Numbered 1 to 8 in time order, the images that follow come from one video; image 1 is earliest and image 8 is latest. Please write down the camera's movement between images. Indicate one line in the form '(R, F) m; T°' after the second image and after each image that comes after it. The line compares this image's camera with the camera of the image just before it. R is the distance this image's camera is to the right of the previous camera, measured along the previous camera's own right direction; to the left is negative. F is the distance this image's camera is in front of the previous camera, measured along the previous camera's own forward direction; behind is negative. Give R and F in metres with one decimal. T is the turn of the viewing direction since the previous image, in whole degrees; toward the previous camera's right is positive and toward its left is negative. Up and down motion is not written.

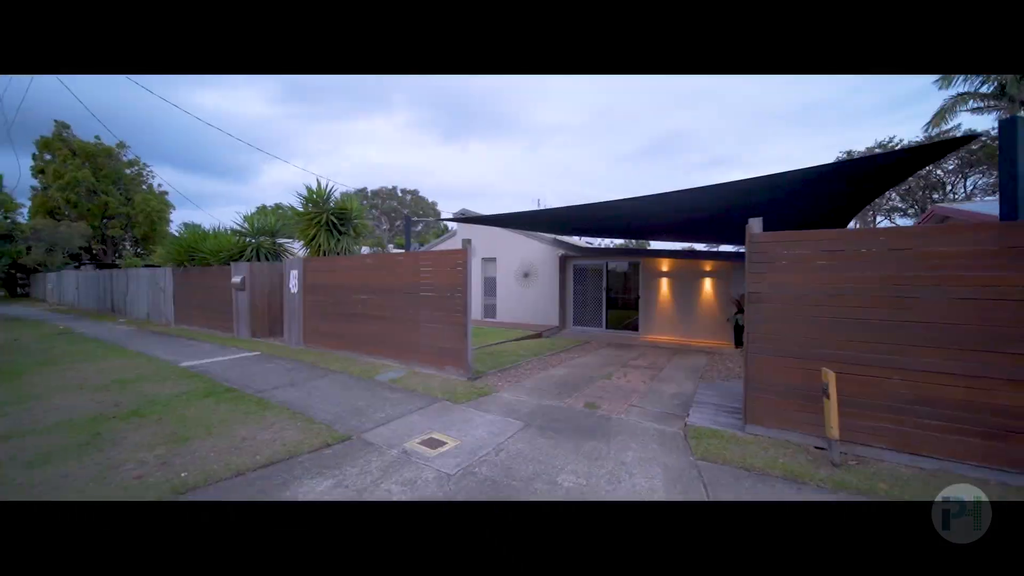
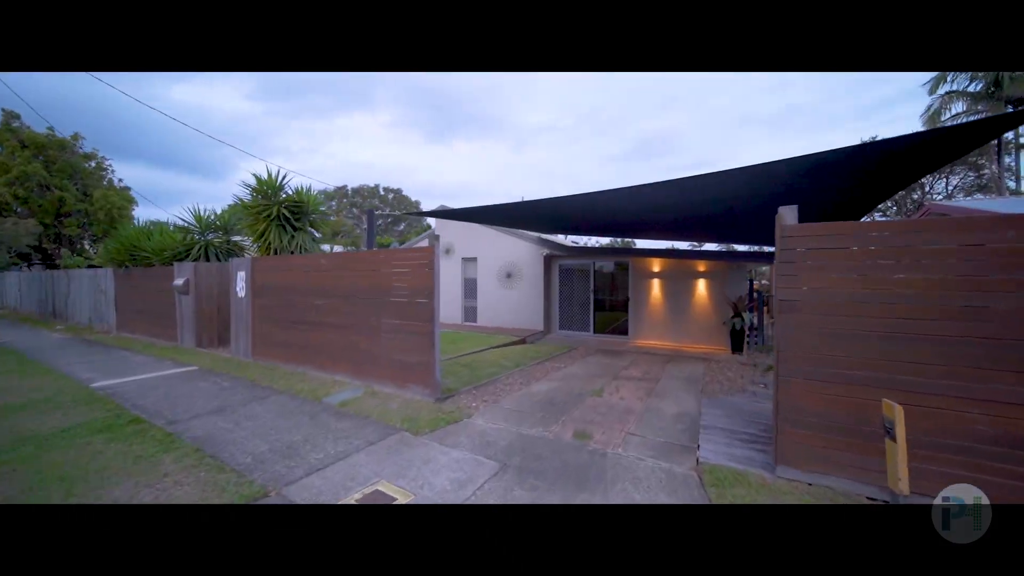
(+0.1, +0.8) m; +2°
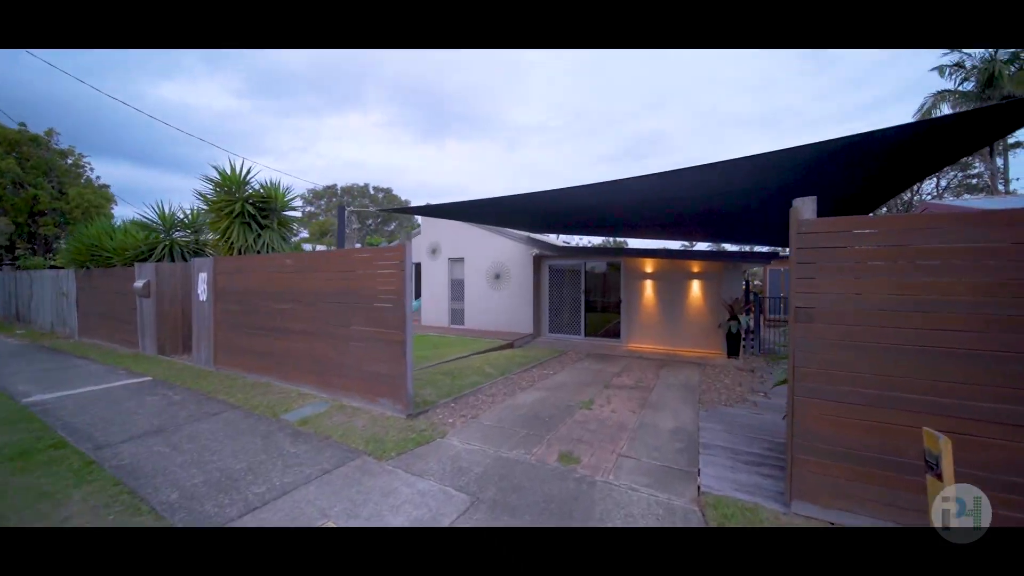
(+0.1, +0.4) m; +1°
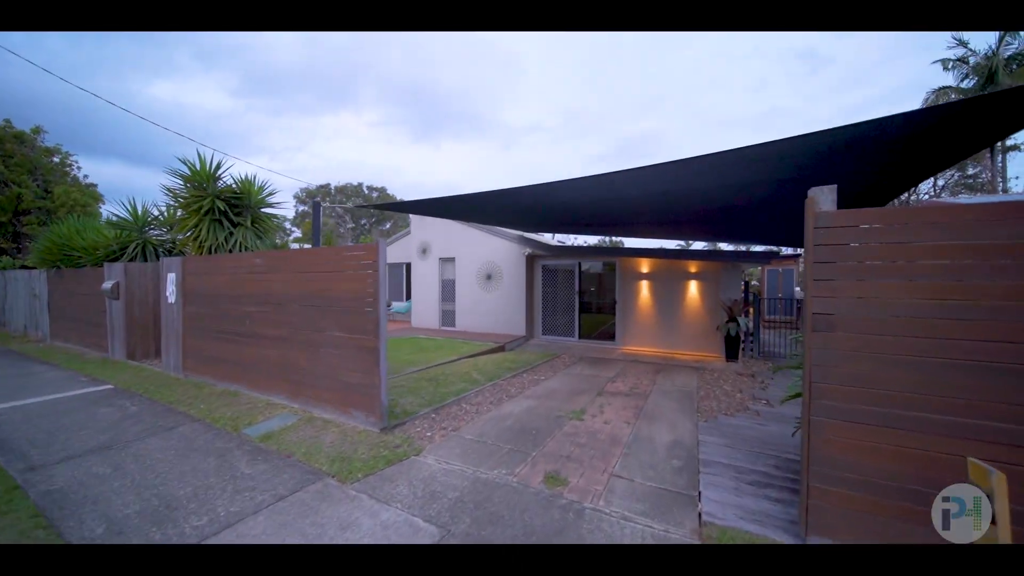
(+0.1, +0.3) m; 0°
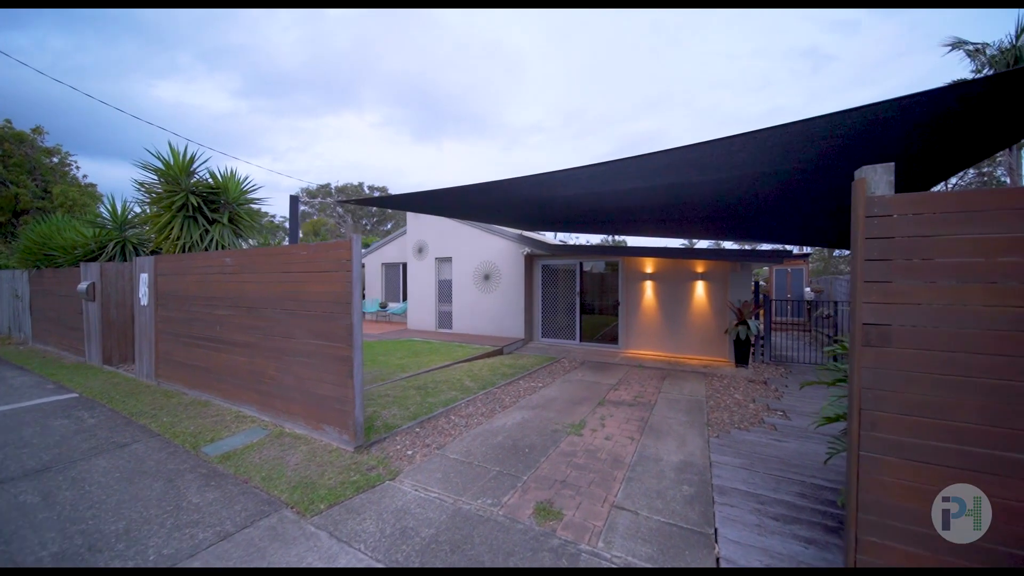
(+0.1, +0.4) m; 0°
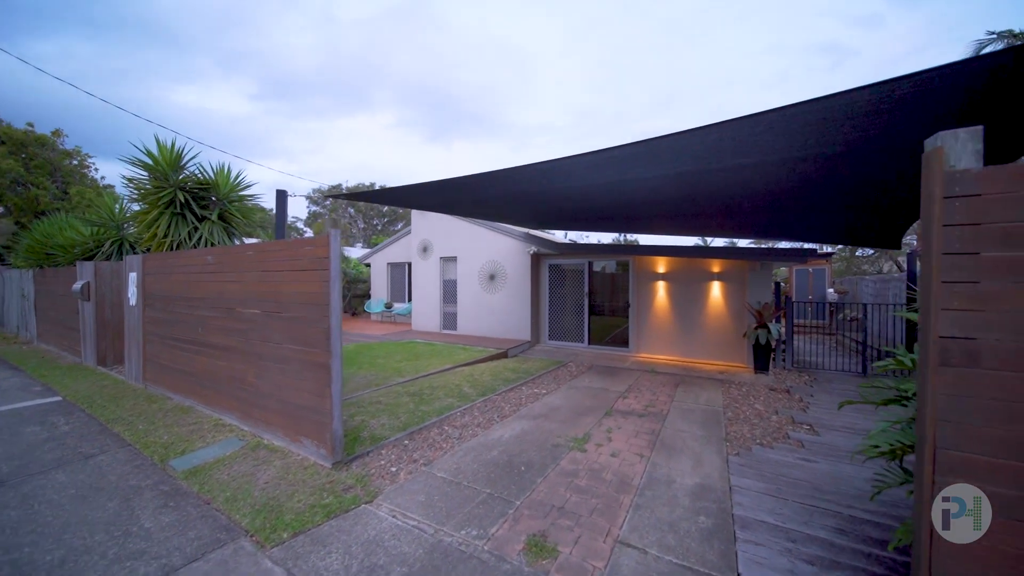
(+0.1, +0.3) m; -2°
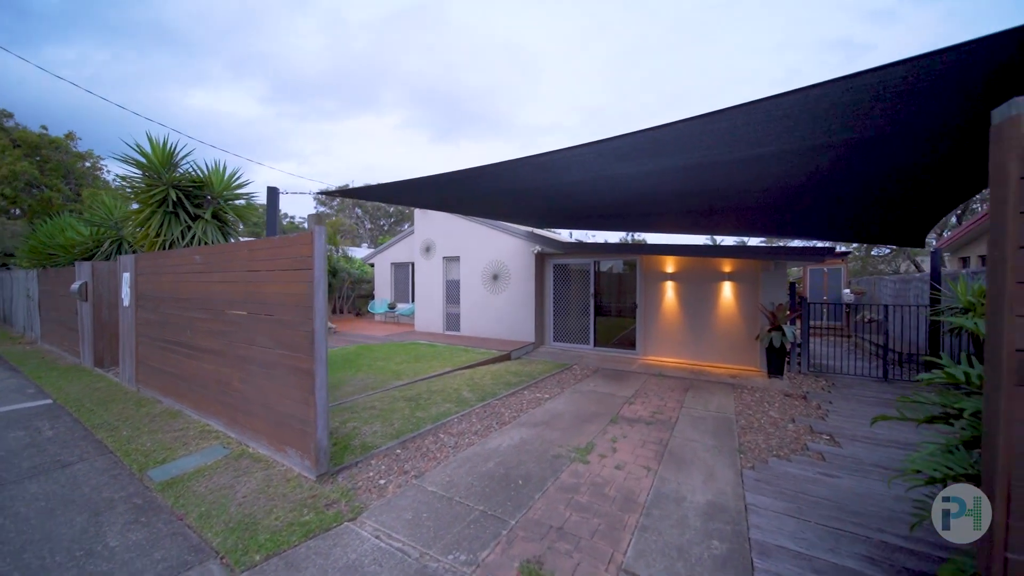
(+0.1, +0.2) m; -1°
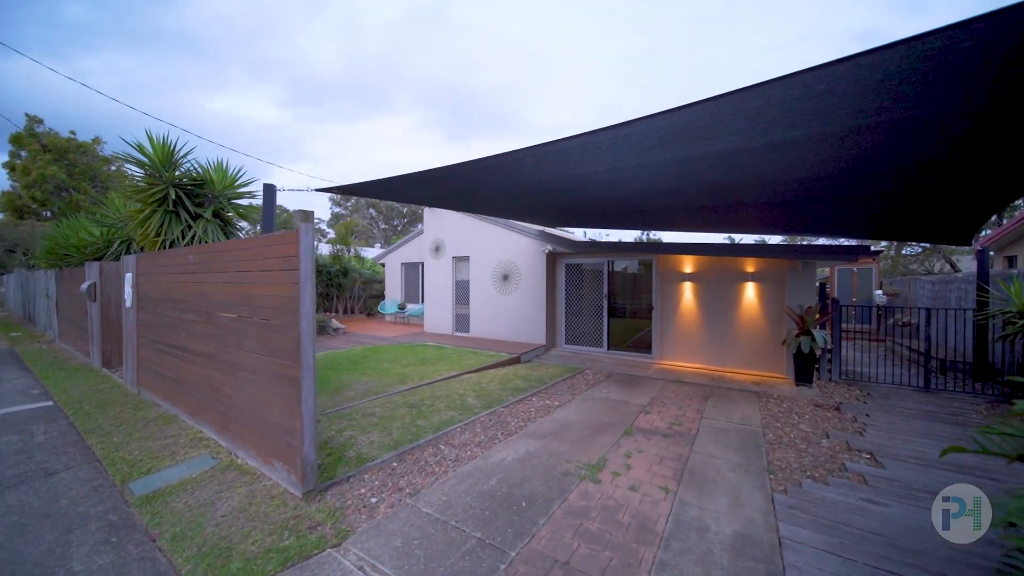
(+0.1, +0.3) m; -2°
